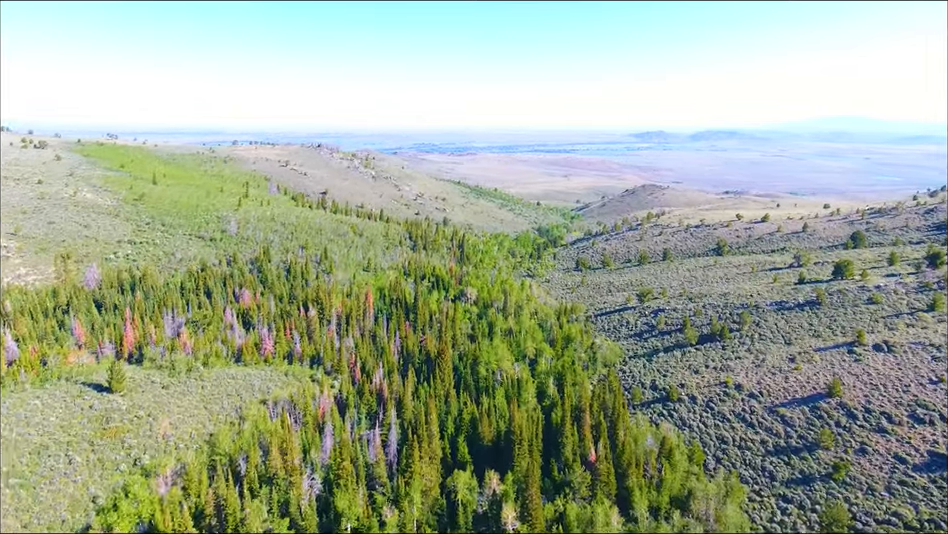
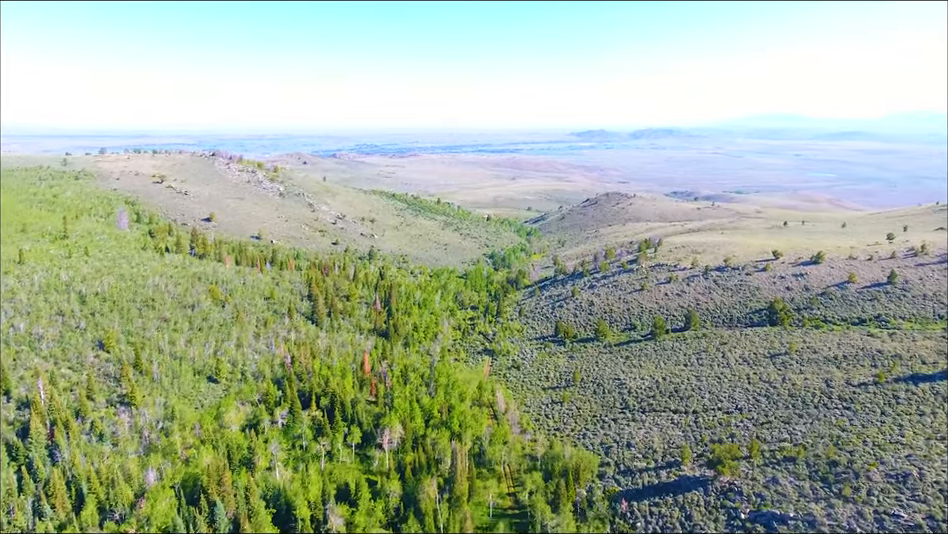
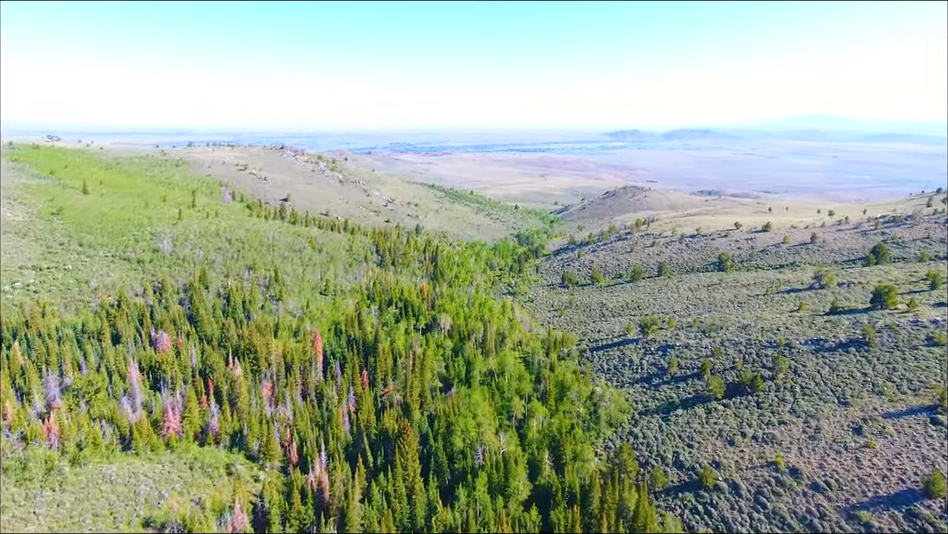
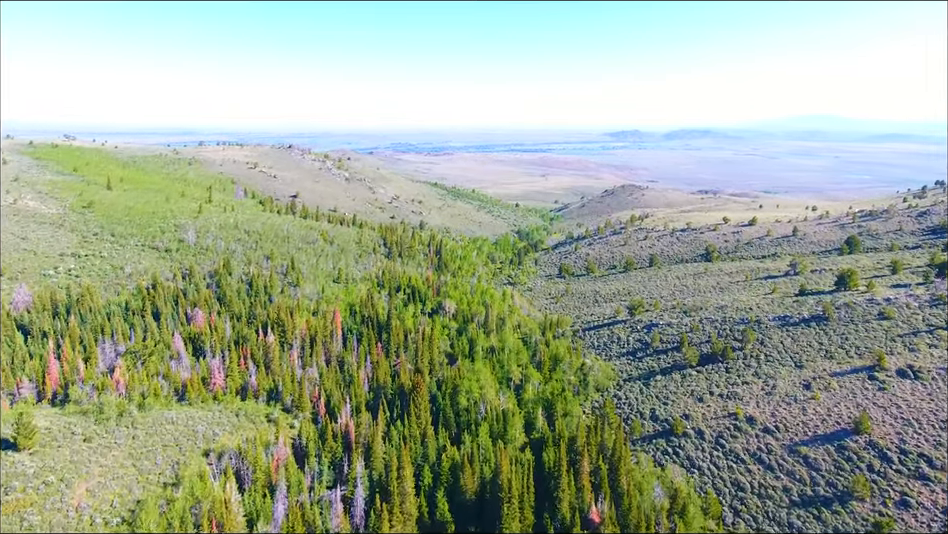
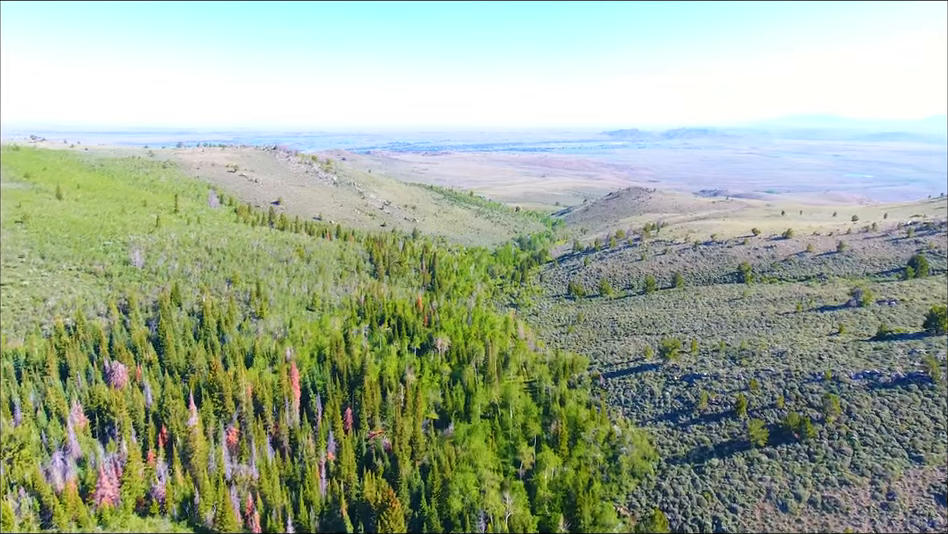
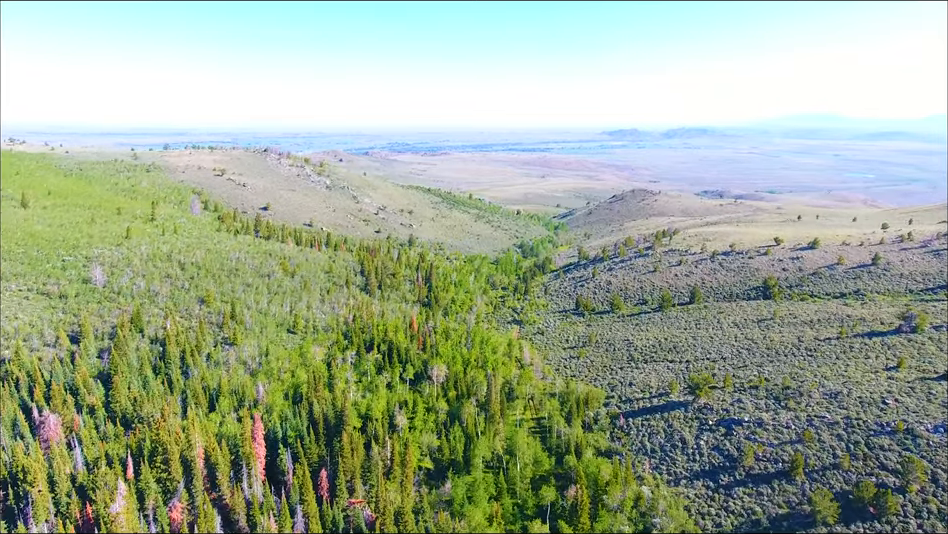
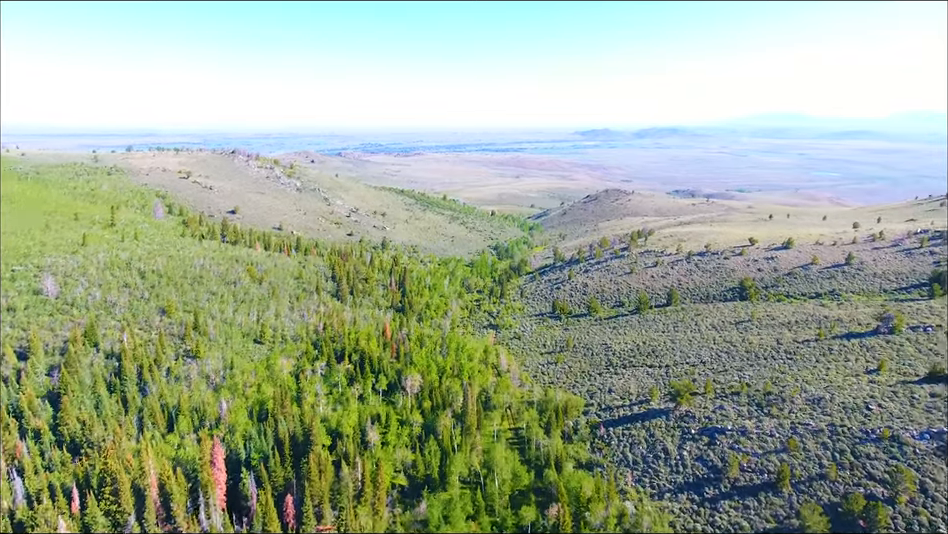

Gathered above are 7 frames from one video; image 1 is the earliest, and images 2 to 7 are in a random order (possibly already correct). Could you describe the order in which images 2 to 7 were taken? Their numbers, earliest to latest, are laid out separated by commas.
4, 3, 5, 6, 7, 2
